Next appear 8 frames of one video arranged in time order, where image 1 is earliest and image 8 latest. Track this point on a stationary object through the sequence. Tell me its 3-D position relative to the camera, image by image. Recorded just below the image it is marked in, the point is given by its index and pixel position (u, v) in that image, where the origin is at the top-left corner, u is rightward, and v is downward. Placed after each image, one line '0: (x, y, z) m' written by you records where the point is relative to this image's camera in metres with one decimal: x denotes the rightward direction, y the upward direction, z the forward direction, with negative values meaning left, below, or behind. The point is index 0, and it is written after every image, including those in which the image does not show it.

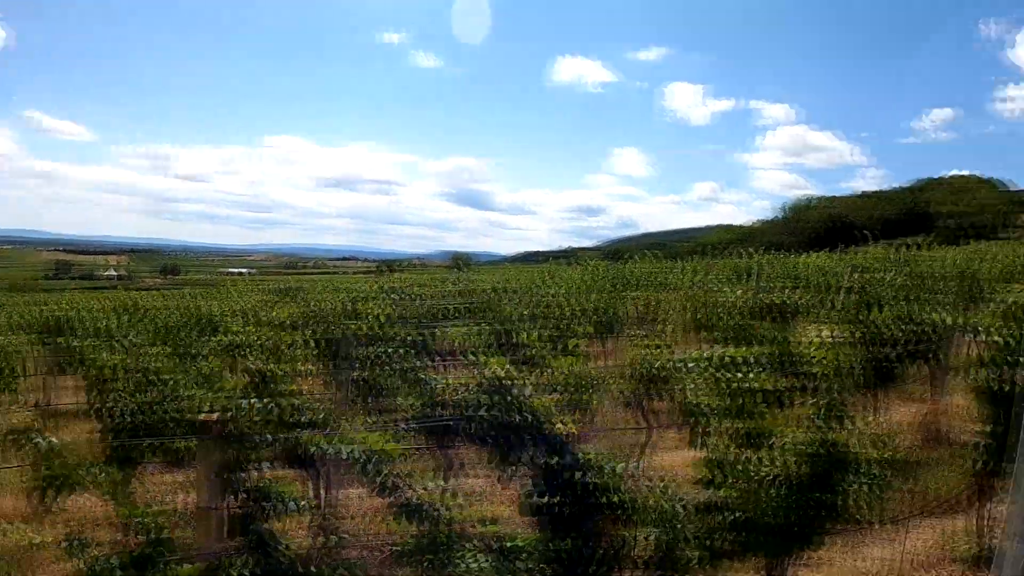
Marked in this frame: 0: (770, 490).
0: (+0.9, -0.7, +4.0) m
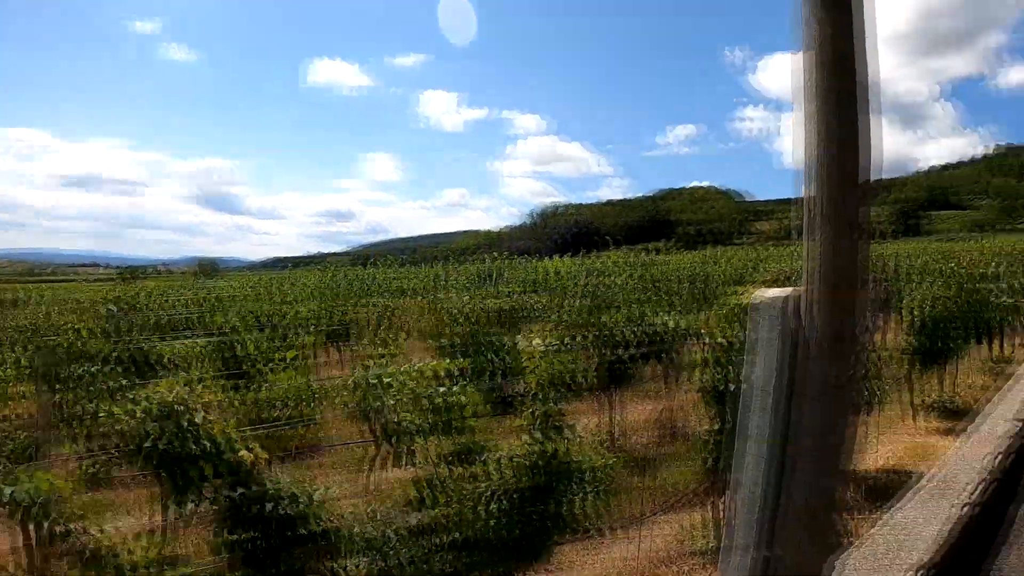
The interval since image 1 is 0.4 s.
0: (-0.1, -0.7, +3.8) m
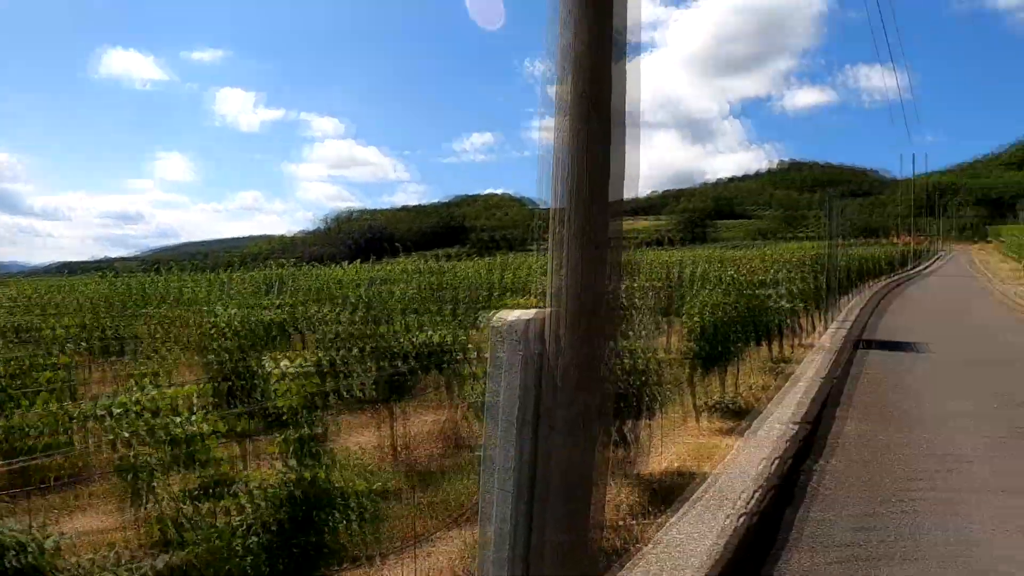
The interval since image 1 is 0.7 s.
0: (-0.8, -0.8, +3.5) m
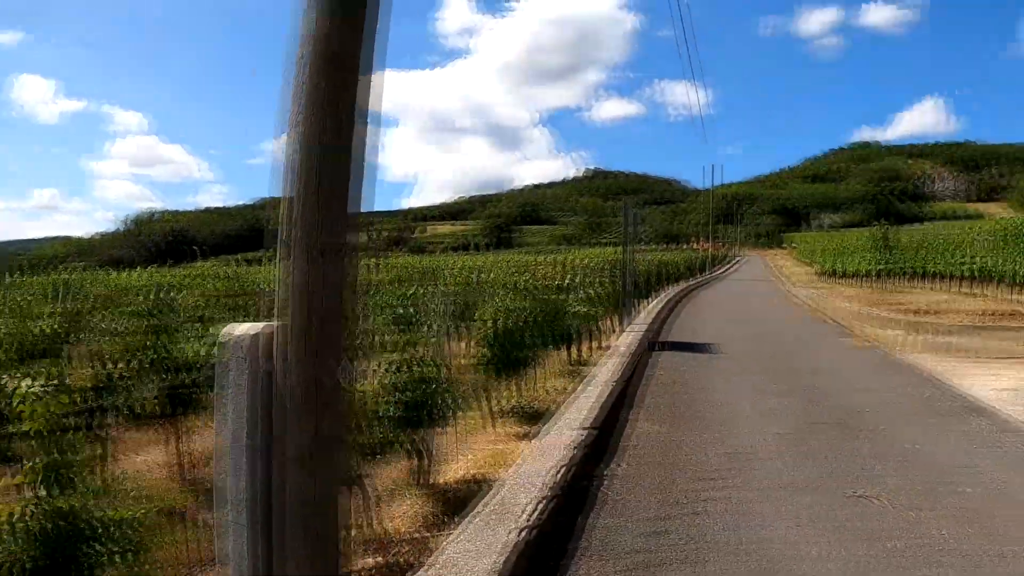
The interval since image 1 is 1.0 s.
0: (-1.5, -0.8, +3.2) m
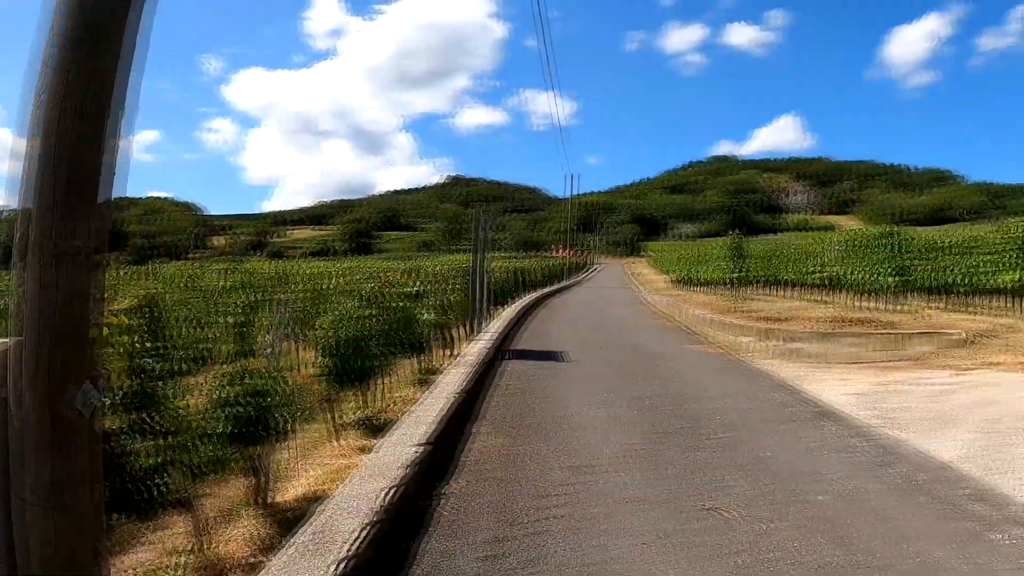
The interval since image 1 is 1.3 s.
0: (-1.9, -0.8, +2.6) m
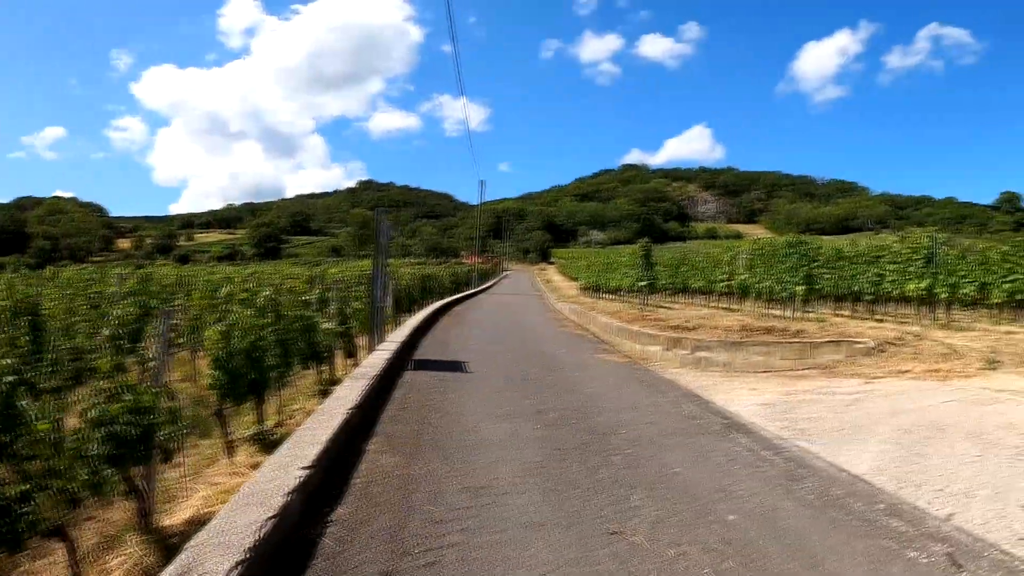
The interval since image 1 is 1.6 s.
0: (-2.1, -0.8, +2.2) m
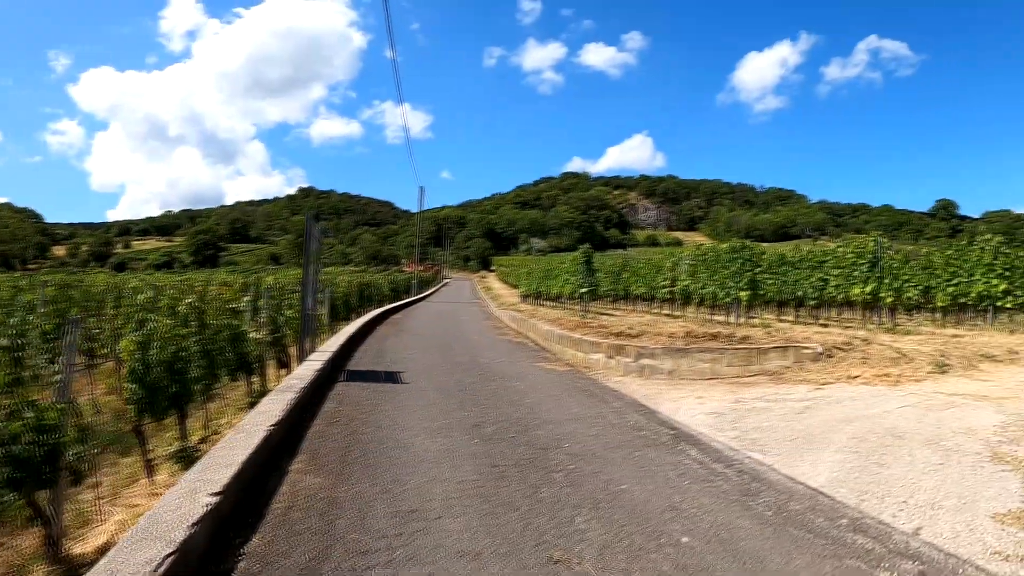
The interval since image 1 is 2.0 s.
0: (-2.3, -0.8, +1.7) m
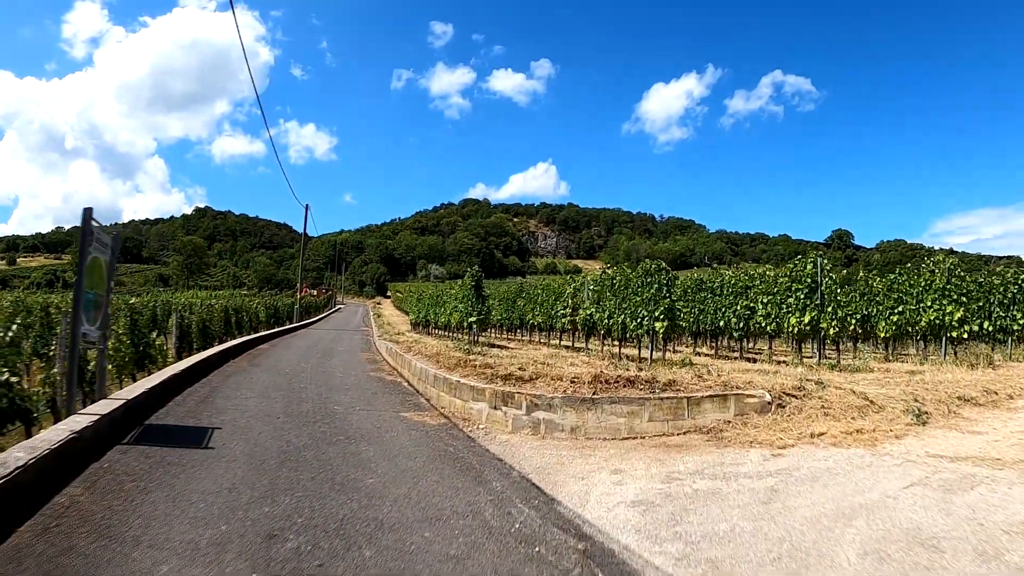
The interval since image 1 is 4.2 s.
0: (-2.5, -0.8, -0.7) m
